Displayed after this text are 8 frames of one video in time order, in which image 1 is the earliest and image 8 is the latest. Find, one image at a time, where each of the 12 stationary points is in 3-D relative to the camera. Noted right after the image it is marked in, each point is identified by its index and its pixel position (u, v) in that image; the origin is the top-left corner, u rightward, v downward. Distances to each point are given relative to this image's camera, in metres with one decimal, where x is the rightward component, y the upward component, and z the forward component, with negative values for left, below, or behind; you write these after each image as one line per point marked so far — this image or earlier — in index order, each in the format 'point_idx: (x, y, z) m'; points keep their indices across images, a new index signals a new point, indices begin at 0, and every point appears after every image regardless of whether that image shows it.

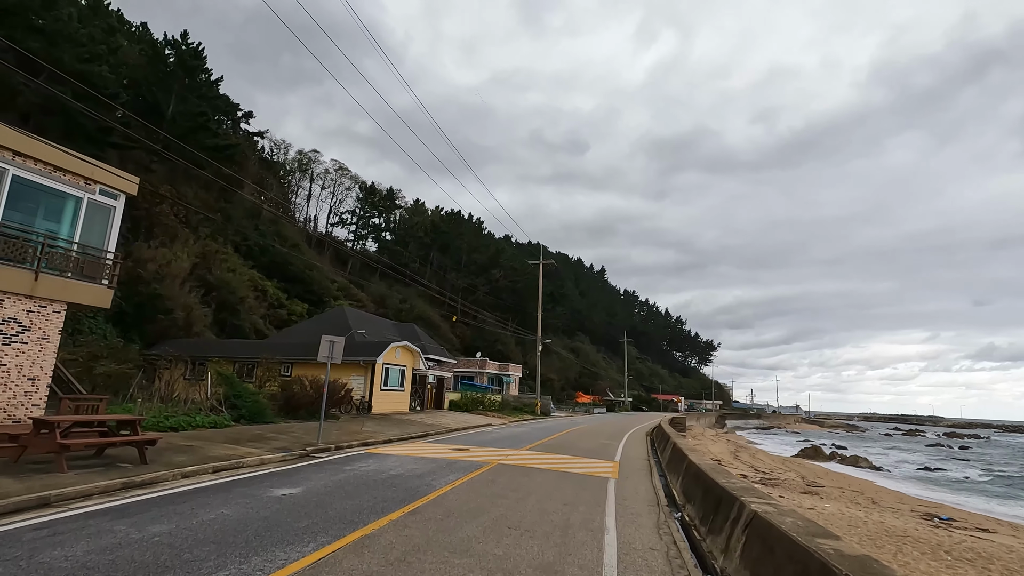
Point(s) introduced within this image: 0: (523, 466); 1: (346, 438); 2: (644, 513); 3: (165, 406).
0: (+0.3, -4.1, +12.5) m
1: (-4.7, -4.2, +15.1) m
2: (+2.2, -3.8, +8.9) m
3: (-9.8, -3.3, +15.2) m
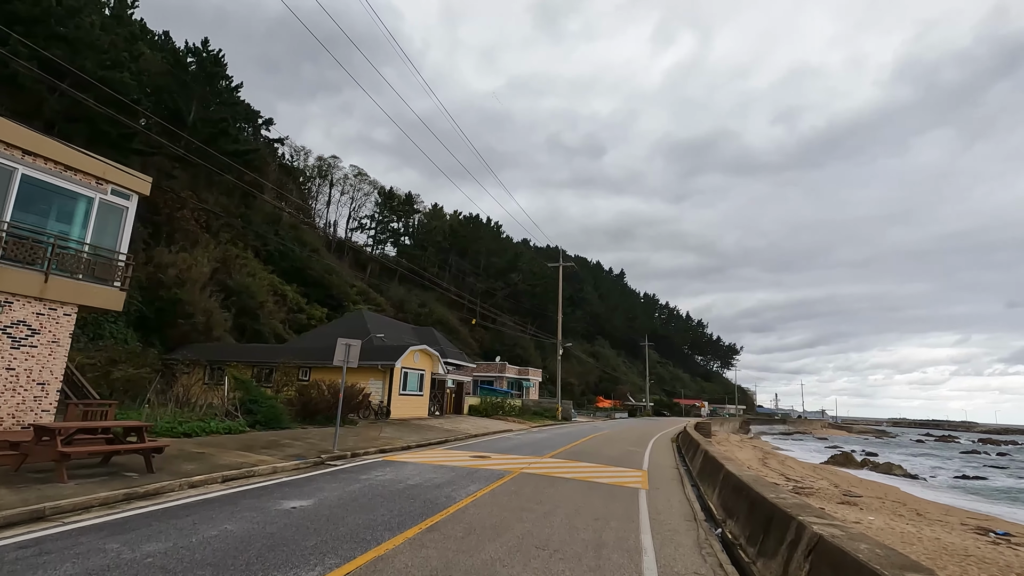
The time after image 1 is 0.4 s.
0: (+0.8, -4.1, +11.8) m
1: (-4.1, -4.3, +14.6) m
2: (+2.6, -3.7, +8.2) m
3: (-9.2, -3.4, +14.9) m
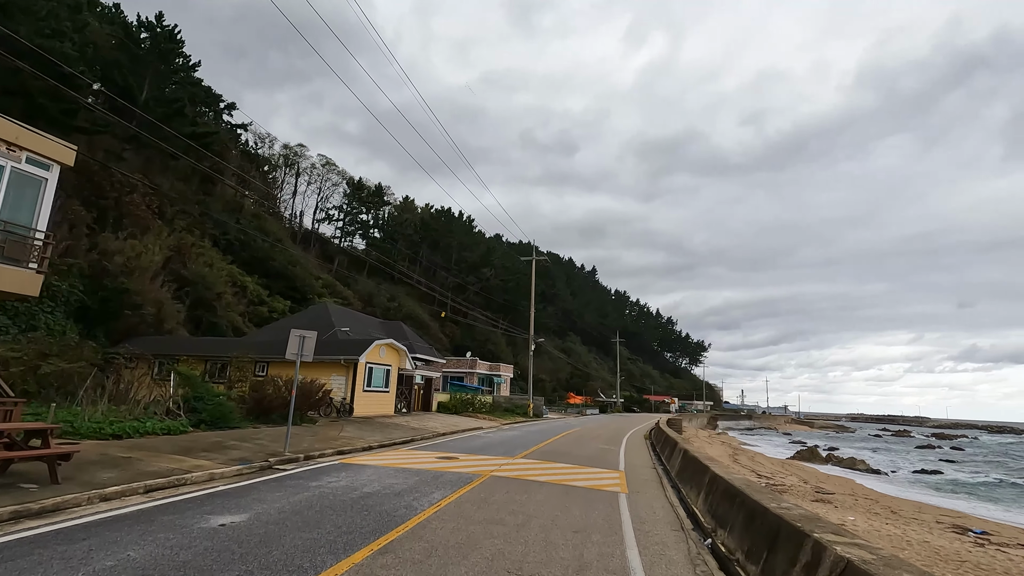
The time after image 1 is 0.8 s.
0: (+0.2, -3.9, +10.9) m
1: (-4.8, -3.9, +13.4) m
2: (+2.2, -3.5, +7.4) m
3: (-10.0, -3.0, +13.4) m
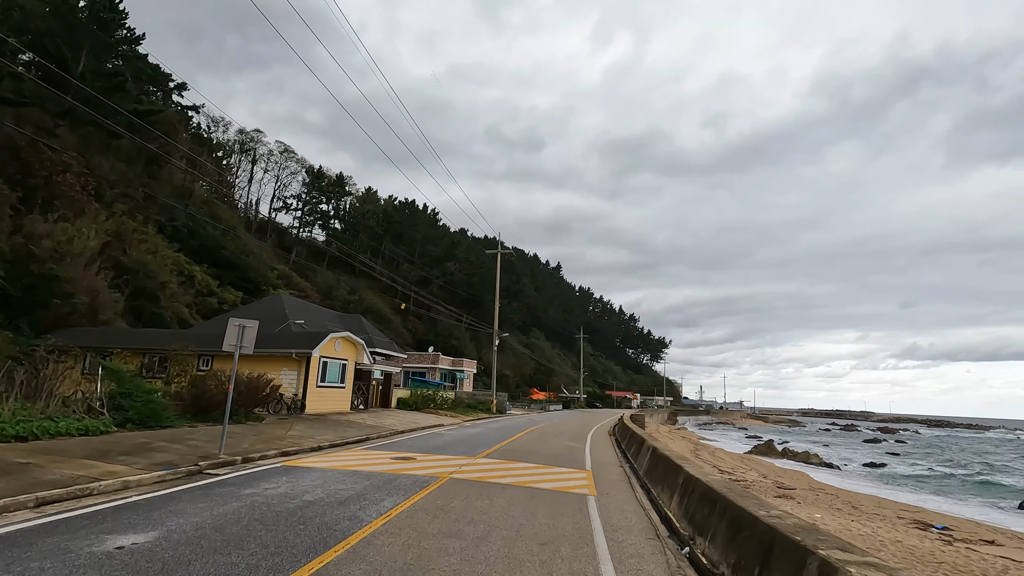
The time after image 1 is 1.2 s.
0: (-0.6, -3.6, +10.1) m
1: (-5.7, -3.6, +12.3) m
2: (+1.7, -3.3, +6.7) m
3: (-10.8, -2.6, +11.9) m
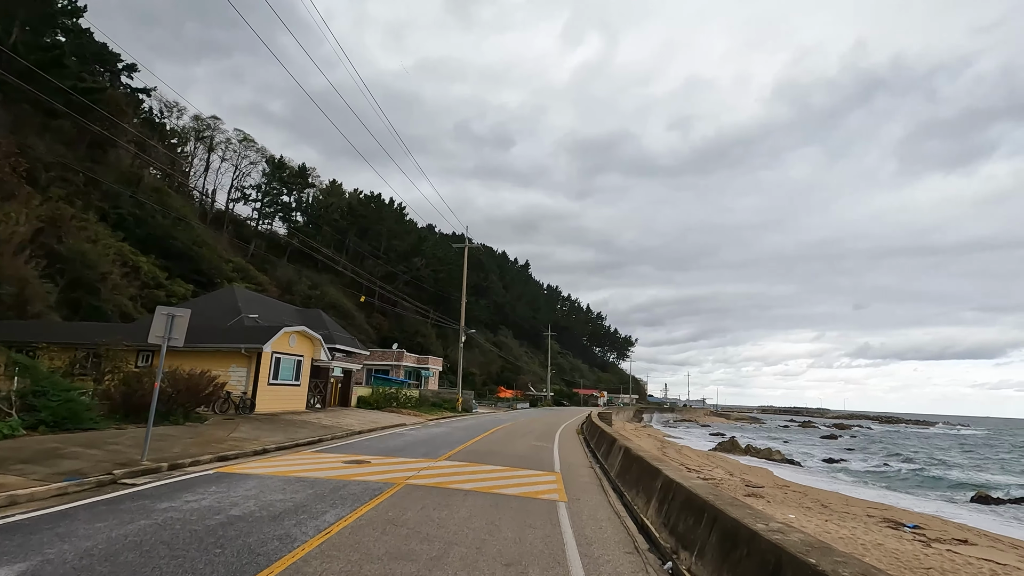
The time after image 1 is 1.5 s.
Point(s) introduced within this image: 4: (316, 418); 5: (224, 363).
0: (-1.2, -3.4, +9.1) m
1: (-6.5, -3.3, +11.0) m
2: (+1.2, -3.1, +5.9) m
3: (-11.5, -2.3, +10.3) m
4: (-7.3, -4.8, +20.0) m
5: (-10.5, -2.7, +19.6) m
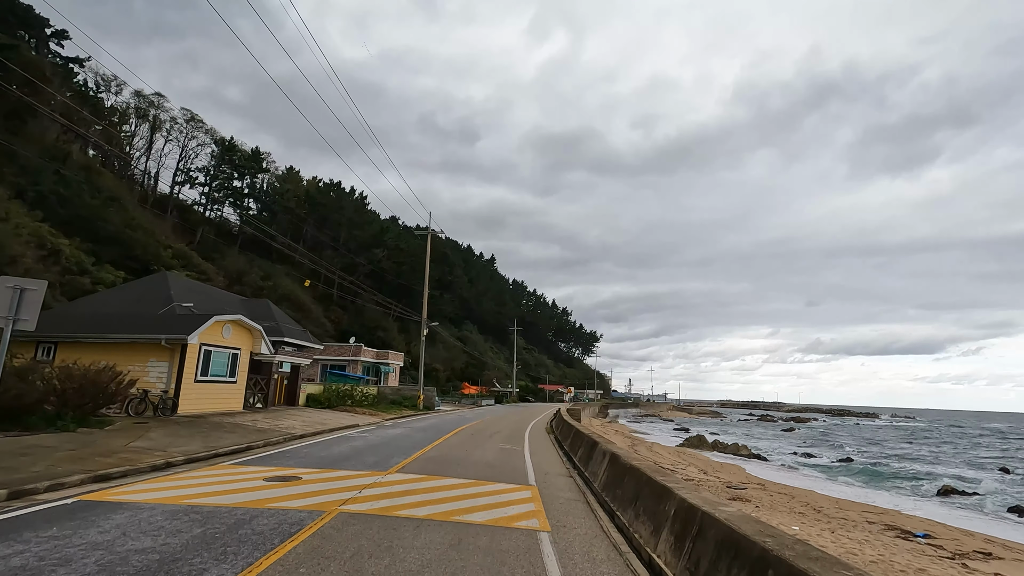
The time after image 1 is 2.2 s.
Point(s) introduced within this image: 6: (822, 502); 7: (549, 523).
0: (-1.6, -3.0, +6.9) m
1: (-7.0, -2.8, +8.5) m
2: (+1.0, -2.7, +3.9) m
3: (-12.0, -1.8, +7.5) m
4: (-8.4, -4.3, +17.4) m
5: (-11.6, -2.1, +16.8) m
6: (+10.3, -7.1, +17.9) m
7: (+0.5, -3.3, +7.6) m
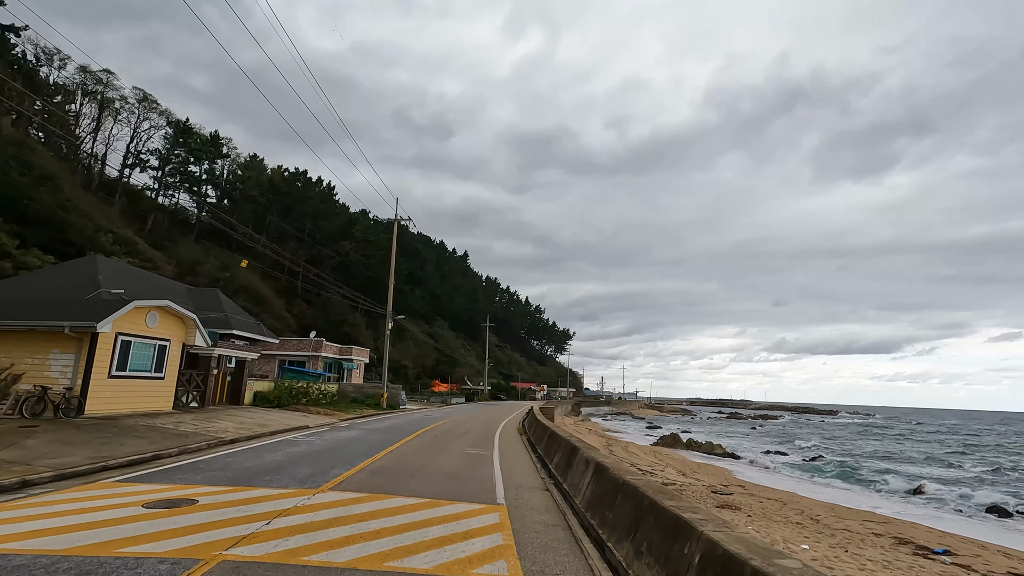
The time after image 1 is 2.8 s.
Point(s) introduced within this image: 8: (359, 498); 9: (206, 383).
0: (-2.0, -2.5, +4.9) m
1: (-7.5, -2.3, +6.1) m
2: (+0.8, -2.3, +1.9) m
3: (-12.4, -1.2, +4.9) m
4: (-9.3, -3.7, +15.0) m
5: (-12.5, -1.6, +14.2) m
6: (+9.3, -6.8, +16.5) m
7: (+0.1, -2.9, +5.7) m
8: (-2.2, -3.1, +8.0) m
9: (-11.1, -3.4, +19.6) m
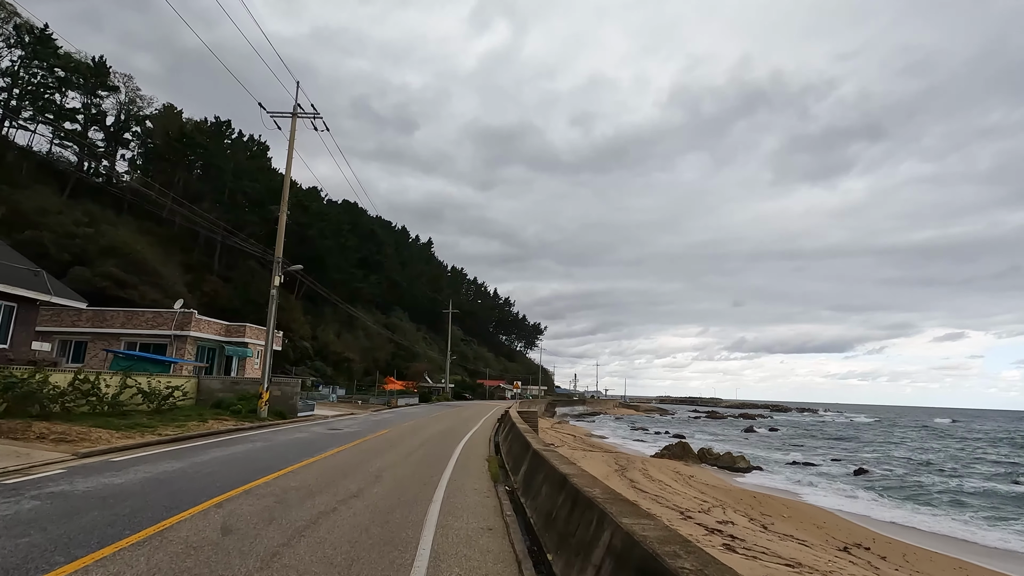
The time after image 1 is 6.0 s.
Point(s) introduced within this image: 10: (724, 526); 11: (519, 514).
0: (-1.5, -0.1, -7.7) m
1: (-7.0, +0.2, -6.8) m
2: (+1.4, +0.1, -10.5) m
3: (-11.9, +1.3, -8.3) m
4: (-9.4, -1.2, +1.9) m
5: (-12.5, +1.0, +1.0) m
6: (+9.1, -4.4, +4.5) m
7: (+0.5, -0.5, -6.8) m
8: (-2.0, -0.7, -4.6) m
9: (-11.5, -0.9, +6.4) m
10: (+6.6, -7.1, +16.2) m
11: (+0.2, -3.6, +8.2) m
